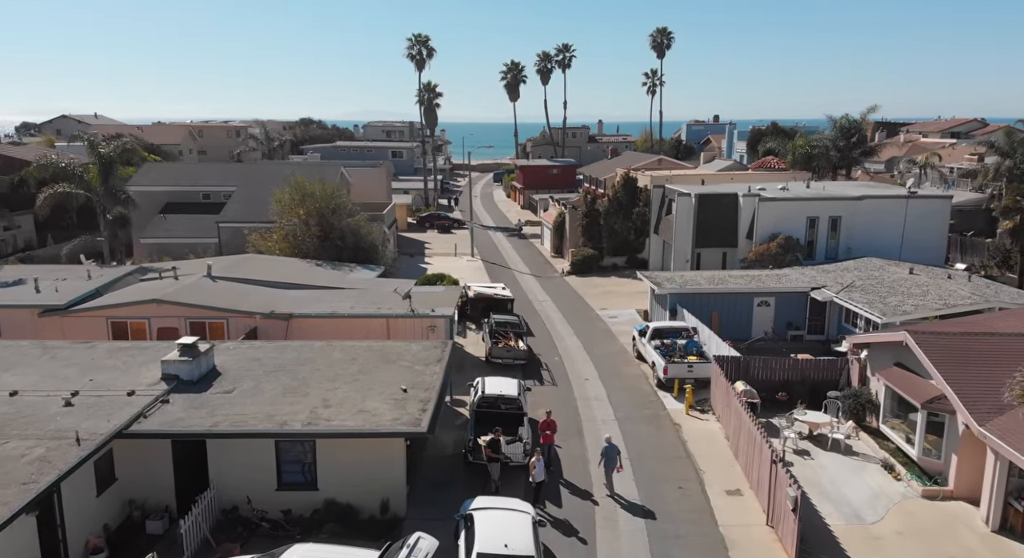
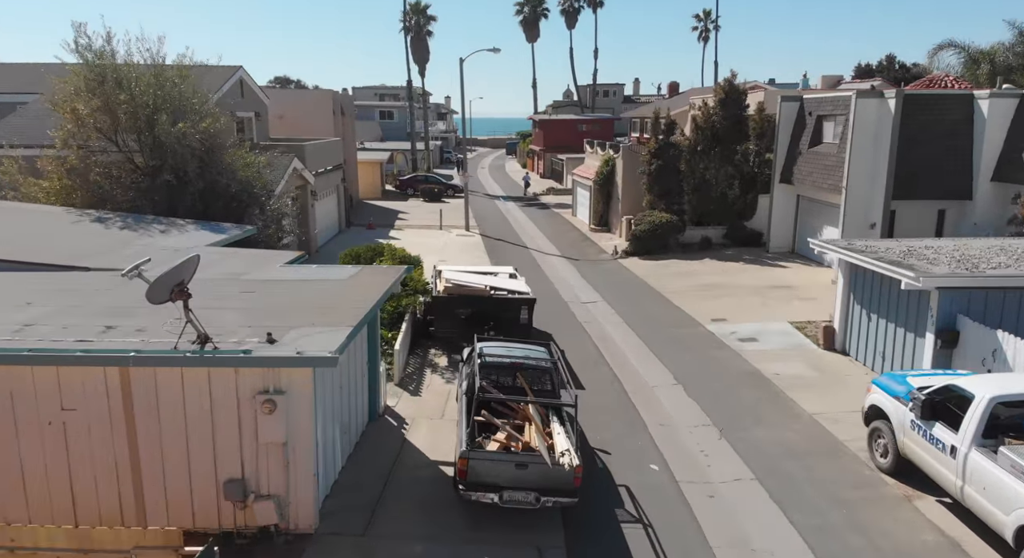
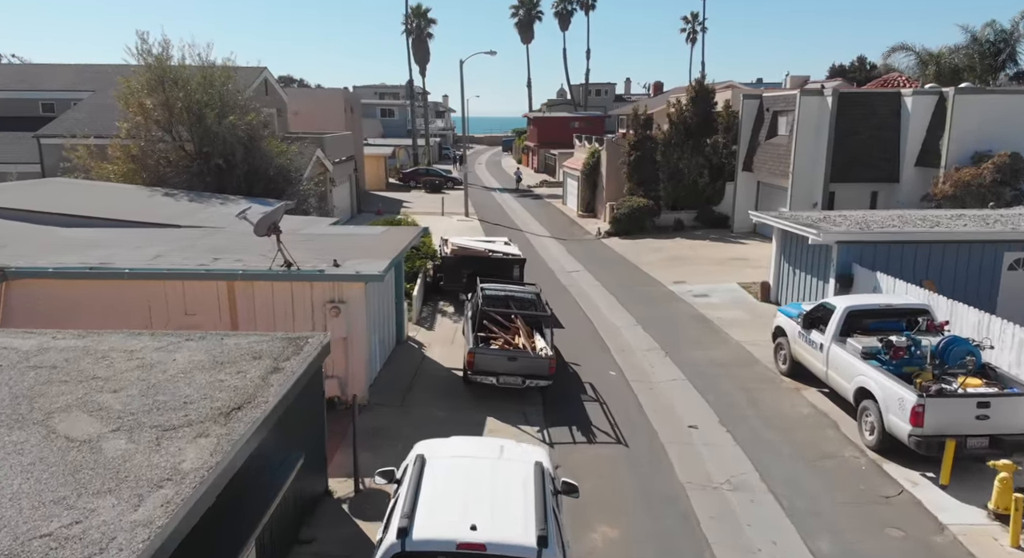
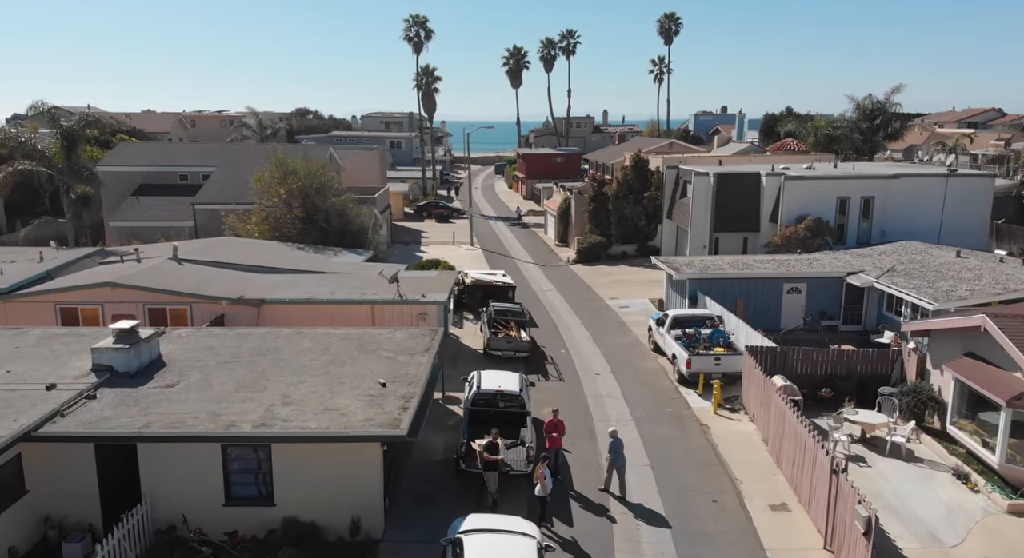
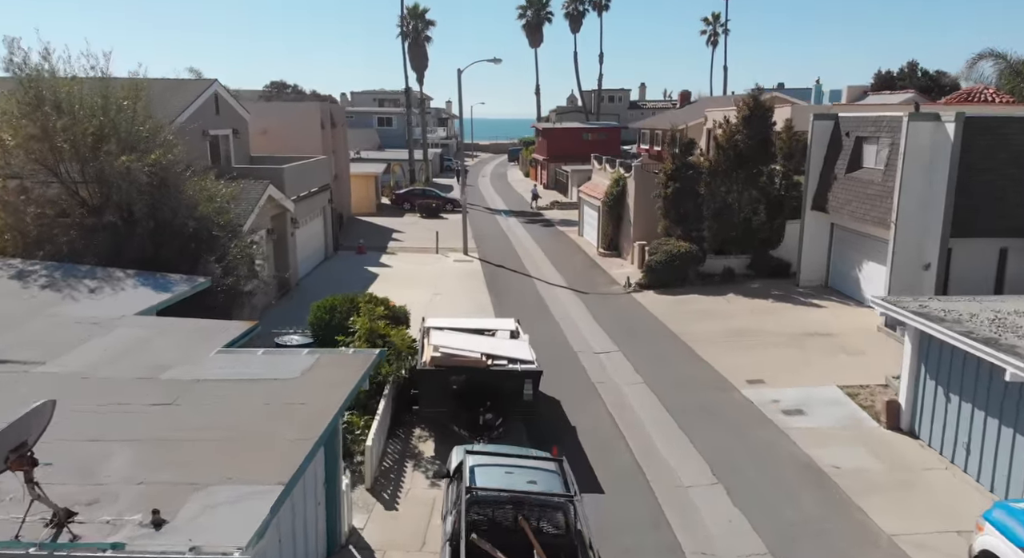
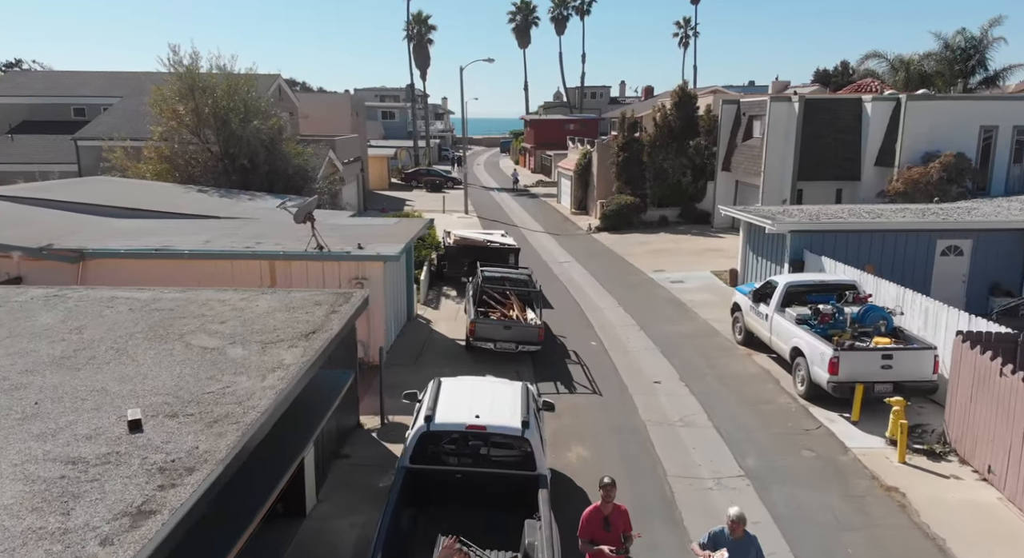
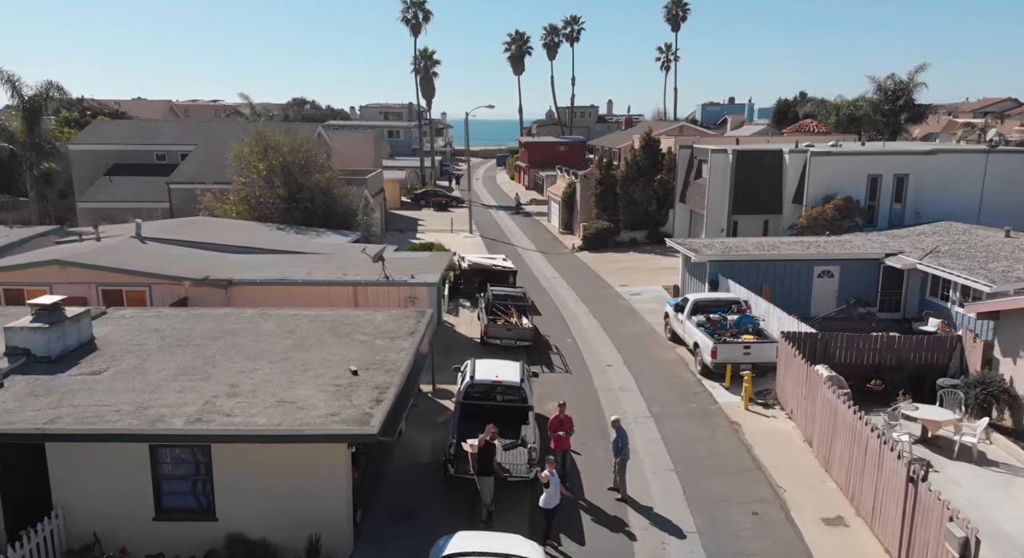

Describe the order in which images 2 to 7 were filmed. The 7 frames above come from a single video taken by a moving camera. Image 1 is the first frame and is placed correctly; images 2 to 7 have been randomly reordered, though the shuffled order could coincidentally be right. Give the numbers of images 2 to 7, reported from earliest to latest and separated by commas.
4, 7, 6, 3, 2, 5
